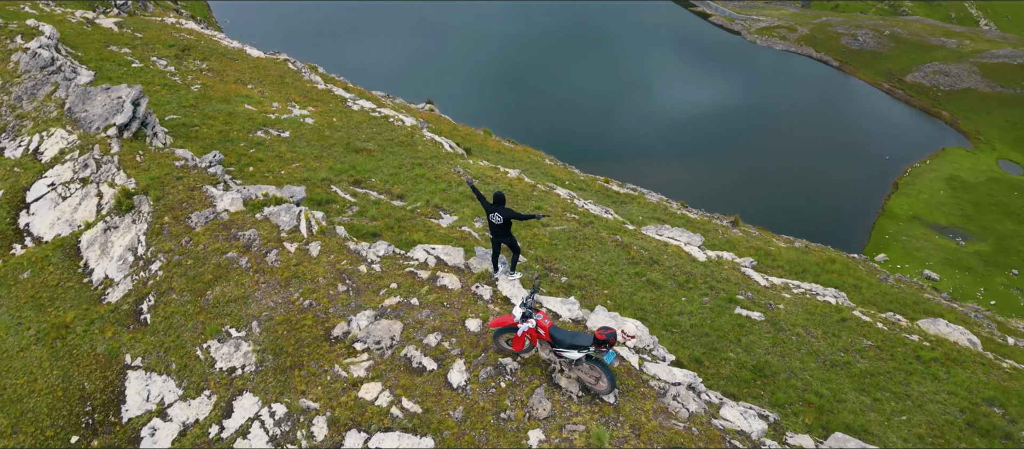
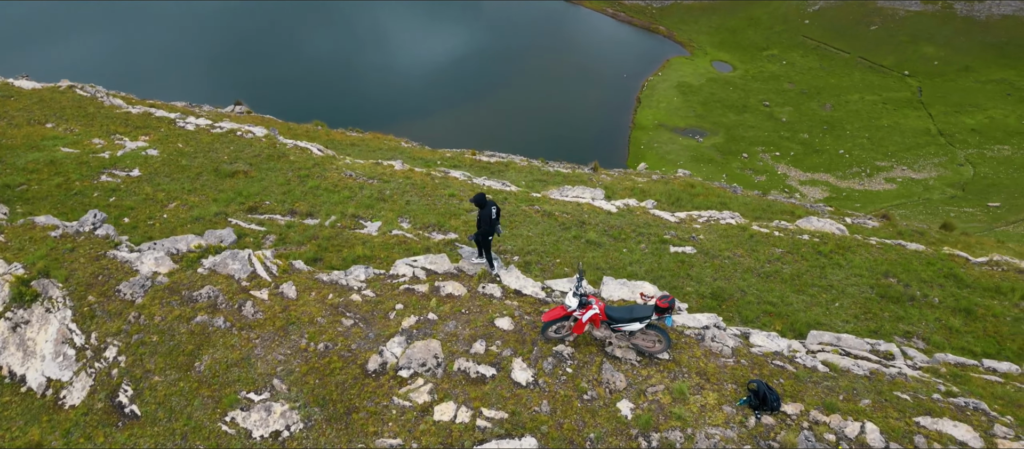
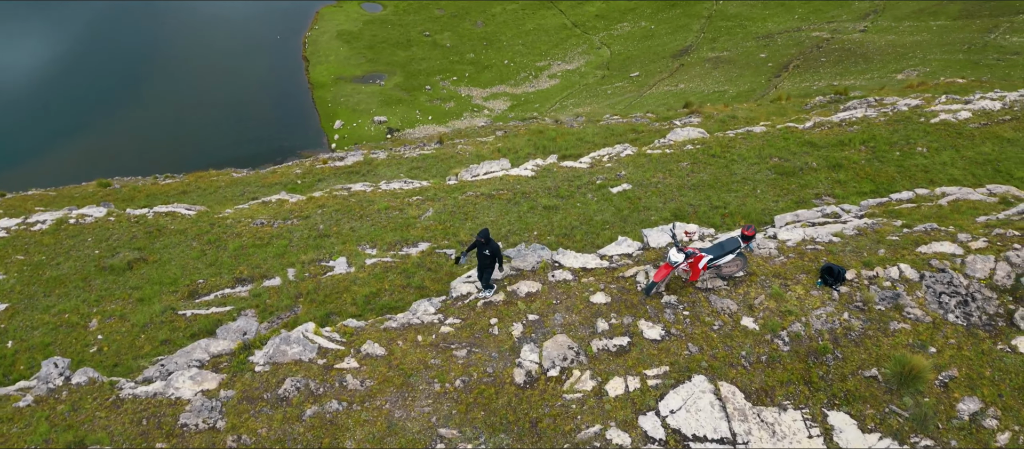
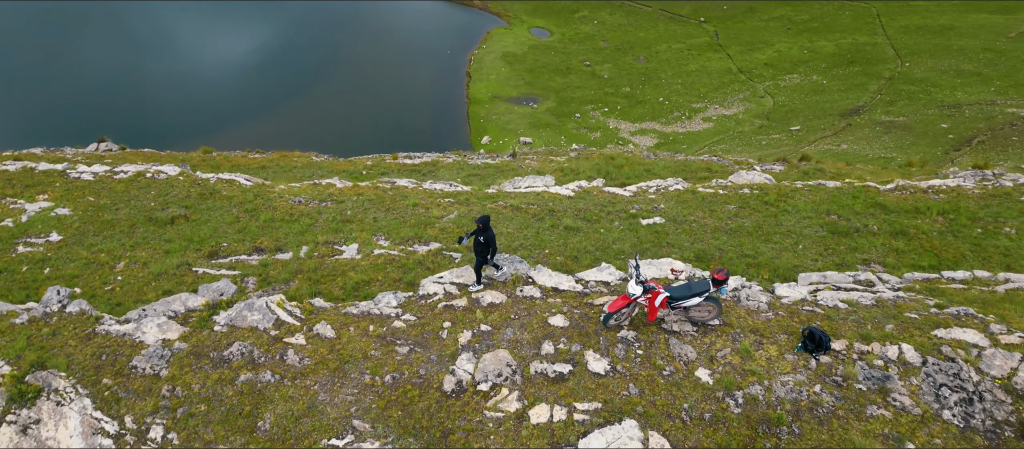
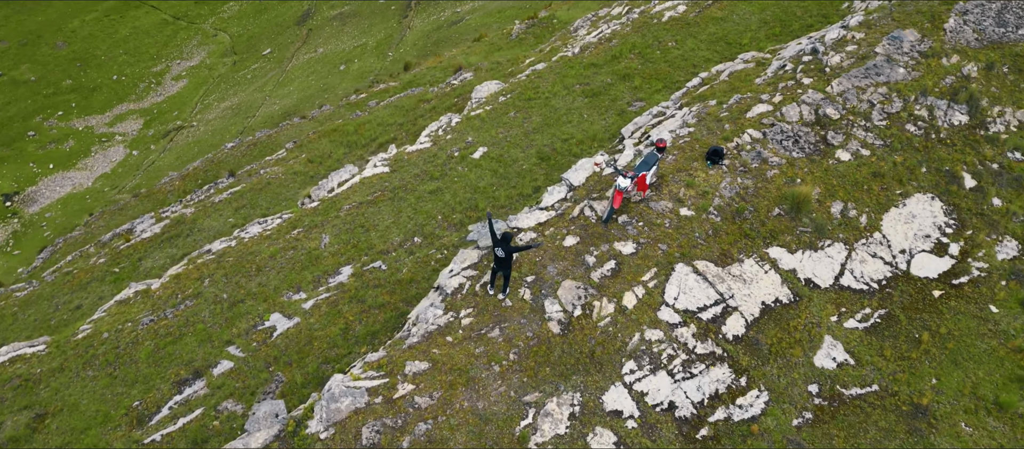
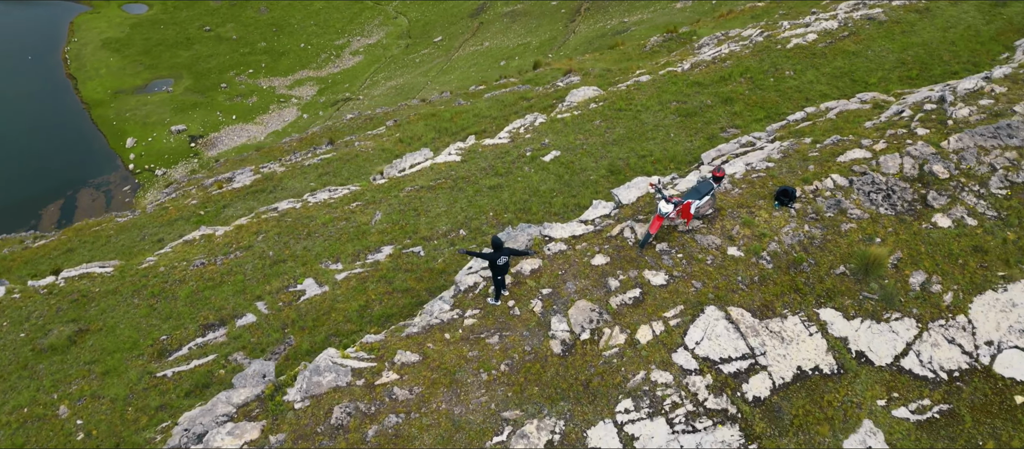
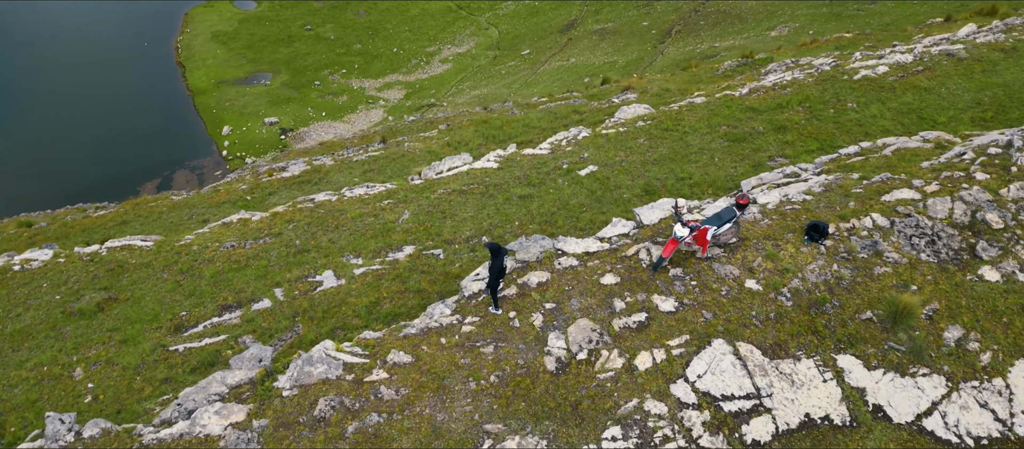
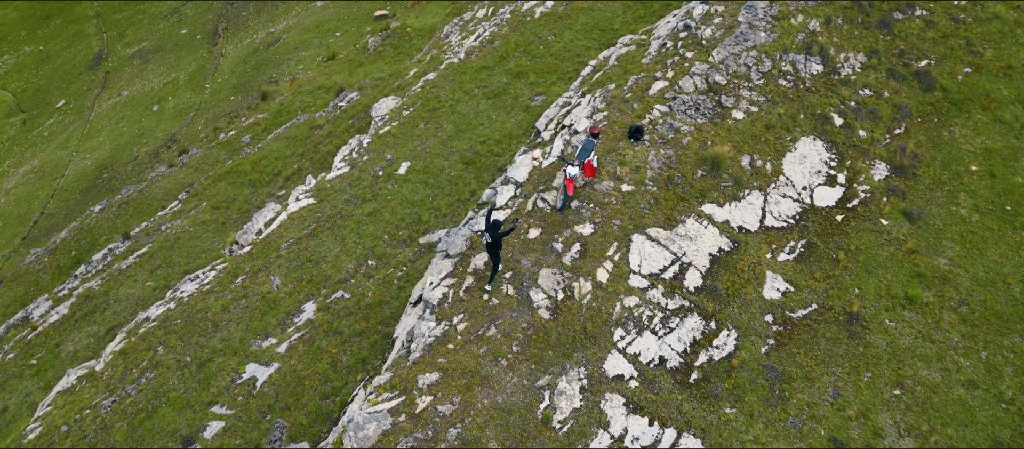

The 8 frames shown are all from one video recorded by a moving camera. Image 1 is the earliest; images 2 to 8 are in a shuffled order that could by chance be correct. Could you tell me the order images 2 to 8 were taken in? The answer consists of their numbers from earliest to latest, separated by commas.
2, 4, 3, 7, 6, 5, 8
